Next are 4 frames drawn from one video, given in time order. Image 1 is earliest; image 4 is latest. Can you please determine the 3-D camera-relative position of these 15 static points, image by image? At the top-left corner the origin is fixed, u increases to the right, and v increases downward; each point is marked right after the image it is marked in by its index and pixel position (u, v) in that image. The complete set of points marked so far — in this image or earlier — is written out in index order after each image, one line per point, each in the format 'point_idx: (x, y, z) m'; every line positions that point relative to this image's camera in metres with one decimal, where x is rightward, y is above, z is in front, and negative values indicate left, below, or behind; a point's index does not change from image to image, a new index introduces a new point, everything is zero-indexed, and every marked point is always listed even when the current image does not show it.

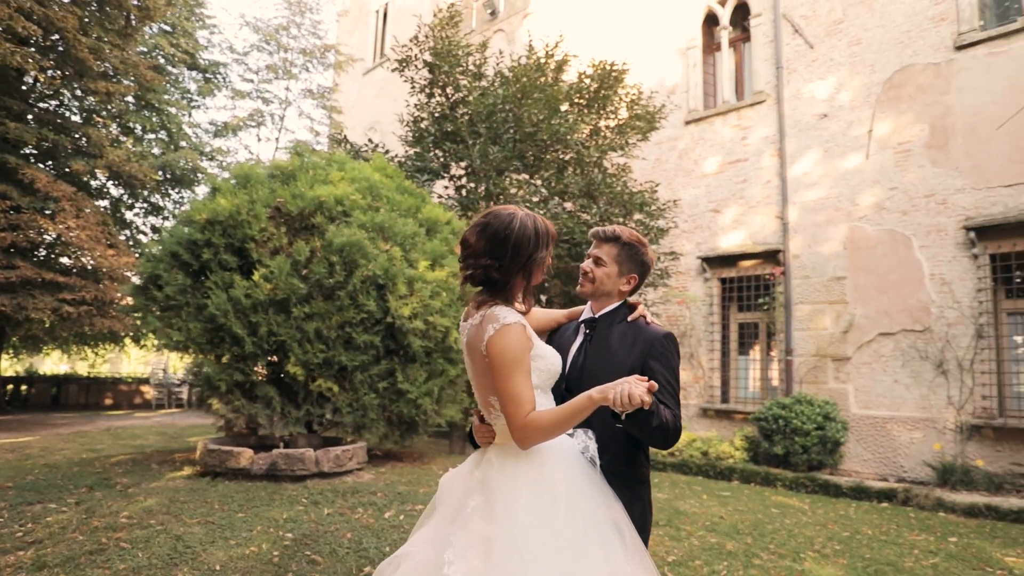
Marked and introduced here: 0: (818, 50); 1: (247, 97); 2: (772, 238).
0: (+4.1, +3.2, +10.1) m
1: (-4.9, +3.5, +13.6) m
2: (+3.6, +0.7, +10.4) m
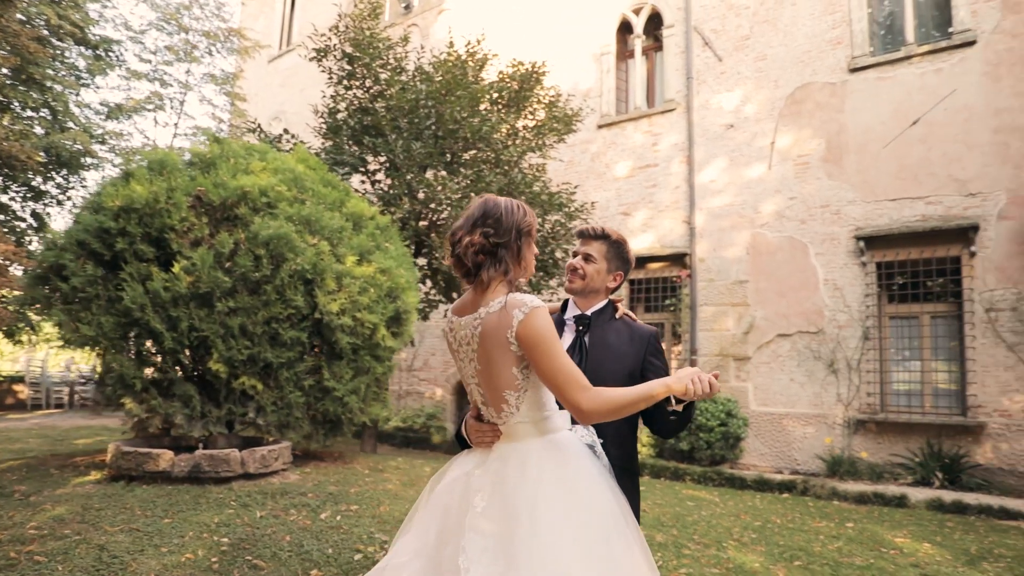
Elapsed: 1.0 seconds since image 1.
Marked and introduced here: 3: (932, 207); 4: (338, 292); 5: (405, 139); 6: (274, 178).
0: (+3.0, +3.2, +10.6) m
1: (-6.4, +3.6, +12.8) m
2: (+2.4, +0.7, +10.8) m
3: (+4.9, +0.9, +8.7) m
4: (-1.2, 0.0, +5.3) m
5: (-1.2, +1.7, +8.3) m
6: (-1.8, +0.8, +5.6) m
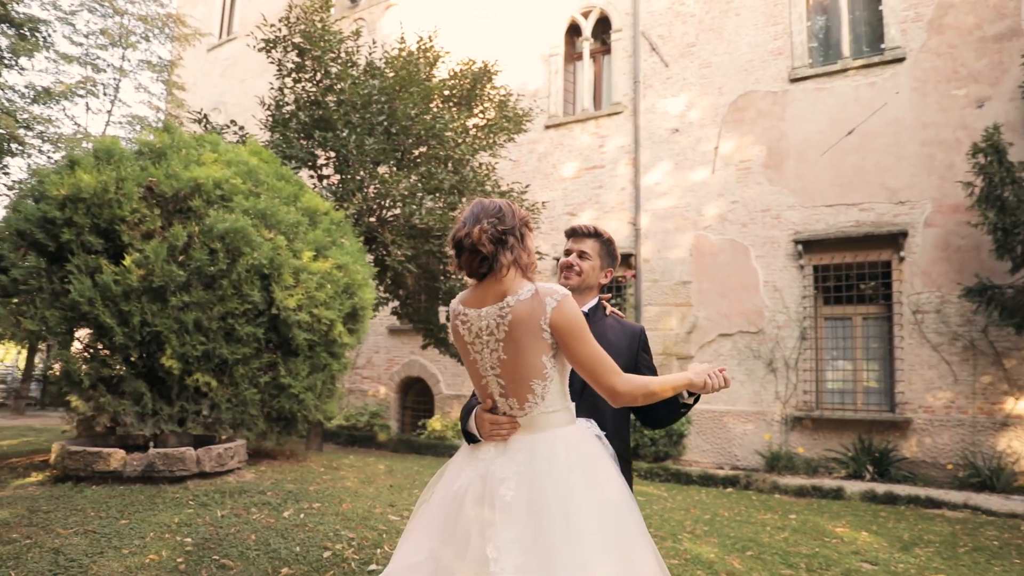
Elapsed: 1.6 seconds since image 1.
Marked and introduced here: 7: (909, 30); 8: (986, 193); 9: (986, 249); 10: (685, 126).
0: (+2.3, +3.2, +10.8) m
1: (-7.2, +3.7, +12.3) m
2: (+1.7, +0.7, +11.0) m
3: (+4.3, +0.9, +9.2) m
4: (-1.5, 0.0, +5.2) m
5: (-1.7, +1.7, +8.2) m
6: (-2.1, +0.9, +5.4) m
7: (+4.8, +3.2, +9.1) m
8: (+5.1, +1.0, +8.0) m
9: (+5.4, +0.4, +8.4) m
10: (+2.4, +2.3, +10.6) m
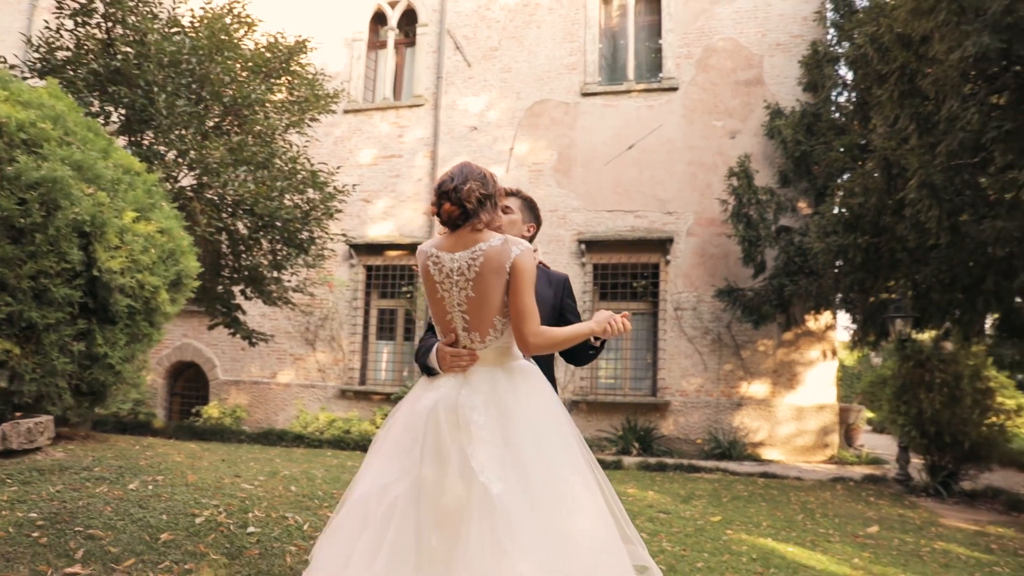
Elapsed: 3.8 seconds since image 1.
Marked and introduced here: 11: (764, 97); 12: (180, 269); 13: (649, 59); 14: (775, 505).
0: (-0.6, +3.3, +11.3) m
1: (-10.0, +4.3, +9.6) m
2: (-1.4, +0.8, +11.3) m
3: (+1.8, +0.9, +10.4) m
4: (-2.5, +0.2, +4.8) m
5: (-3.6, +2.0, +7.6) m
6: (-3.1, +1.1, +4.8) m
7: (+2.4, +3.2, +10.5) m
8: (+2.9, +1.0, +9.5) m
9: (+3.0, +0.4, +10.0) m
10: (-0.4, +2.4, +11.2) m
11: (+3.4, +2.6, +10.2) m
12: (-2.4, +0.1, +5.3) m
13: (+2.0, +3.4, +10.9) m
14: (+2.2, -1.8, +6.1) m
